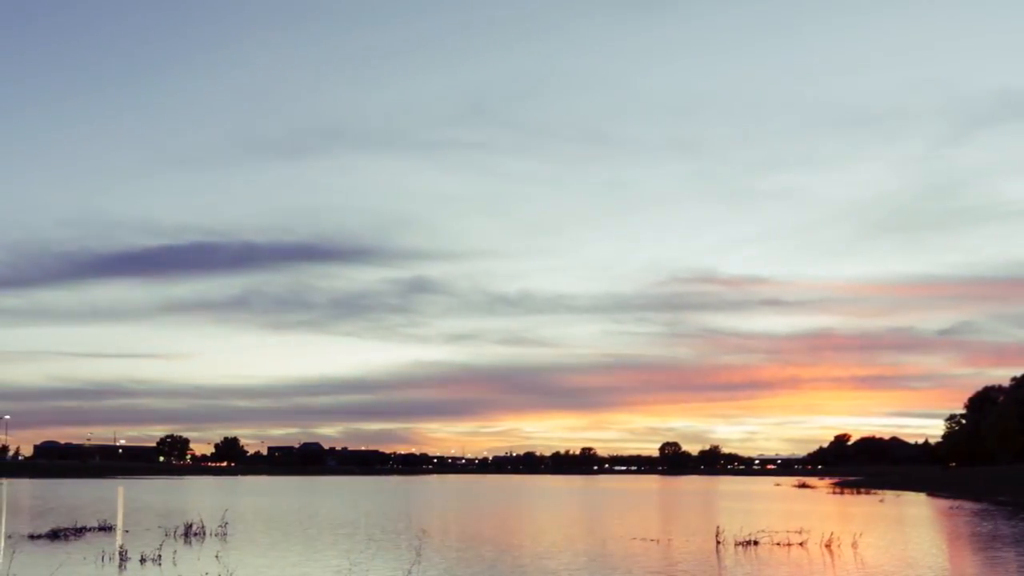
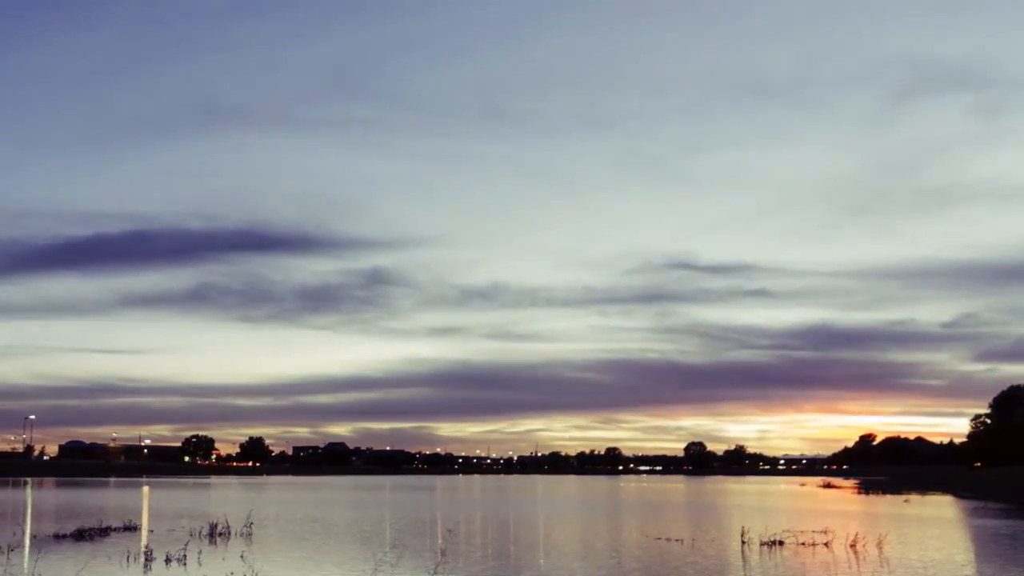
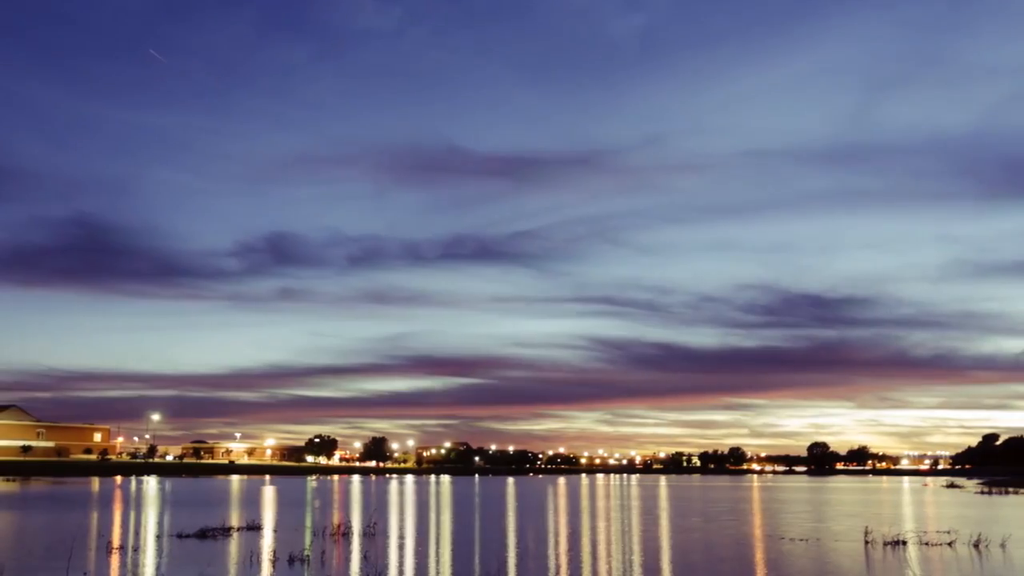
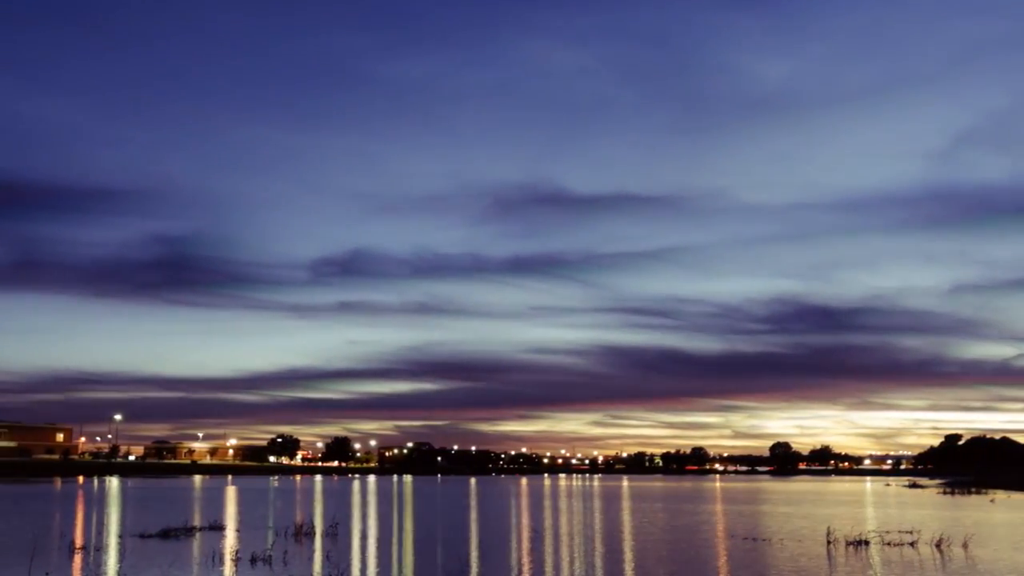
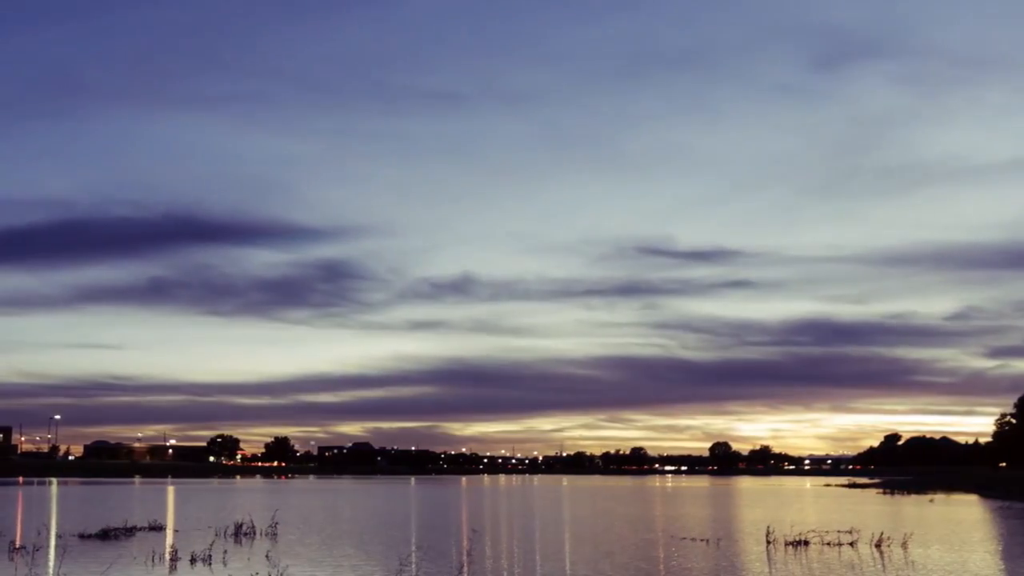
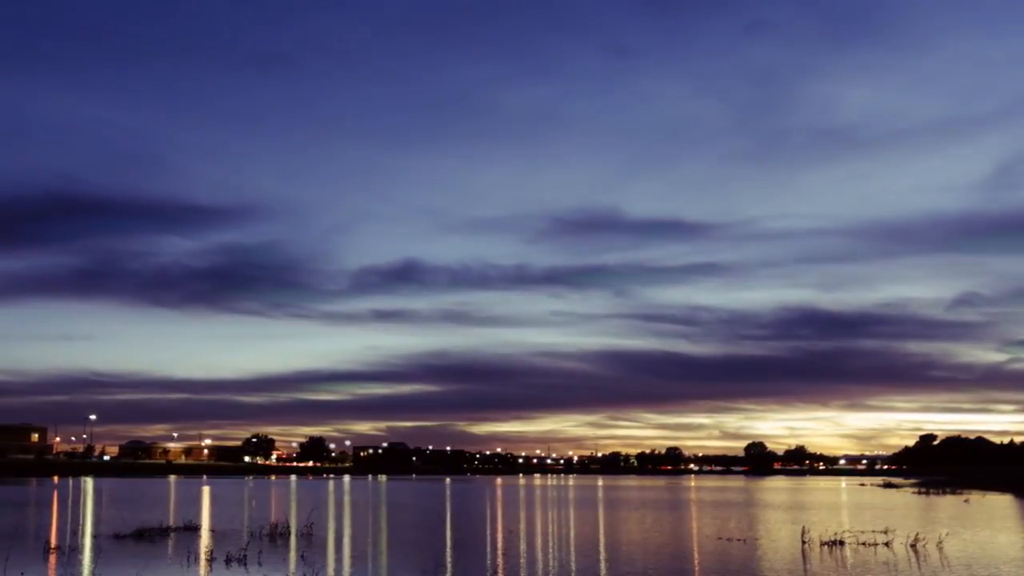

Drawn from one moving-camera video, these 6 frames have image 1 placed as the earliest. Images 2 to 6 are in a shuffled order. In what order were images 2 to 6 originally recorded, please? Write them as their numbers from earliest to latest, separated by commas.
2, 5, 6, 4, 3
